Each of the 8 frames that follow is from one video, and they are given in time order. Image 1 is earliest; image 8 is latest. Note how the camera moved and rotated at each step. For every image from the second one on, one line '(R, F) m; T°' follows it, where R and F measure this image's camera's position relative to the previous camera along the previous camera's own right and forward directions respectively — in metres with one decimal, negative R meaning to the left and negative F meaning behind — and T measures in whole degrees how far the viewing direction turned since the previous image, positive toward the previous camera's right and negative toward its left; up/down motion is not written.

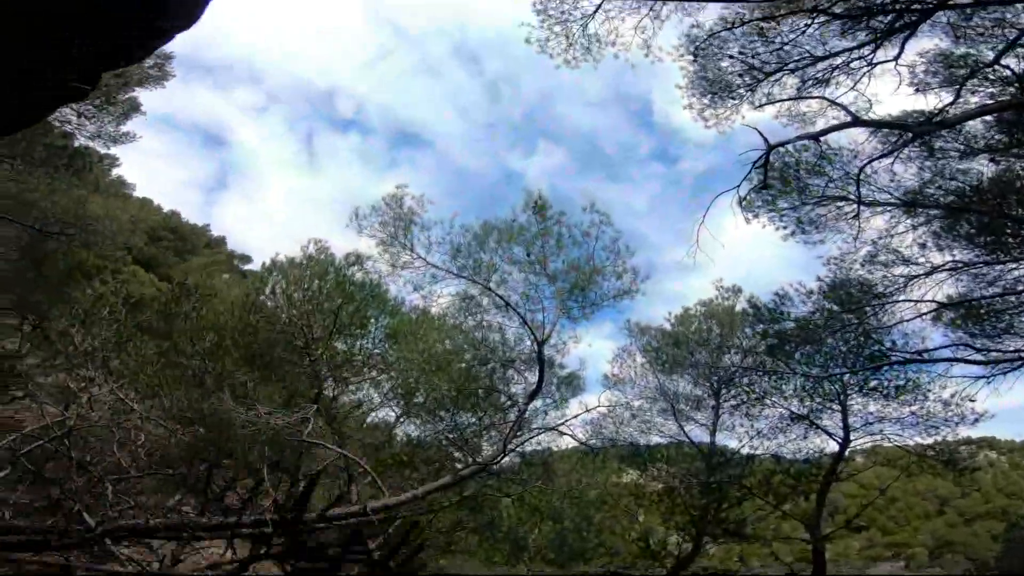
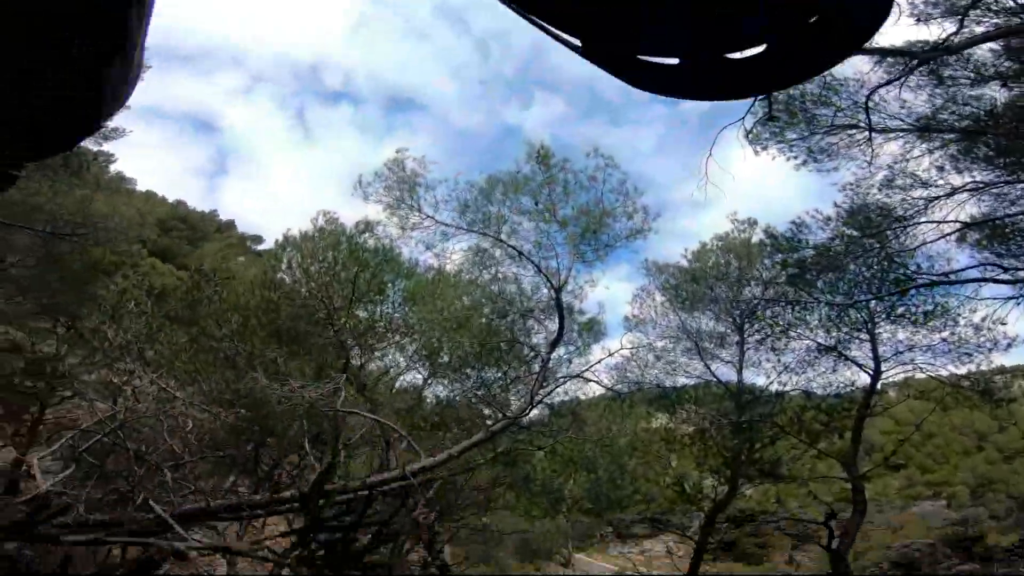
(+0.1, 0.0) m; -2°
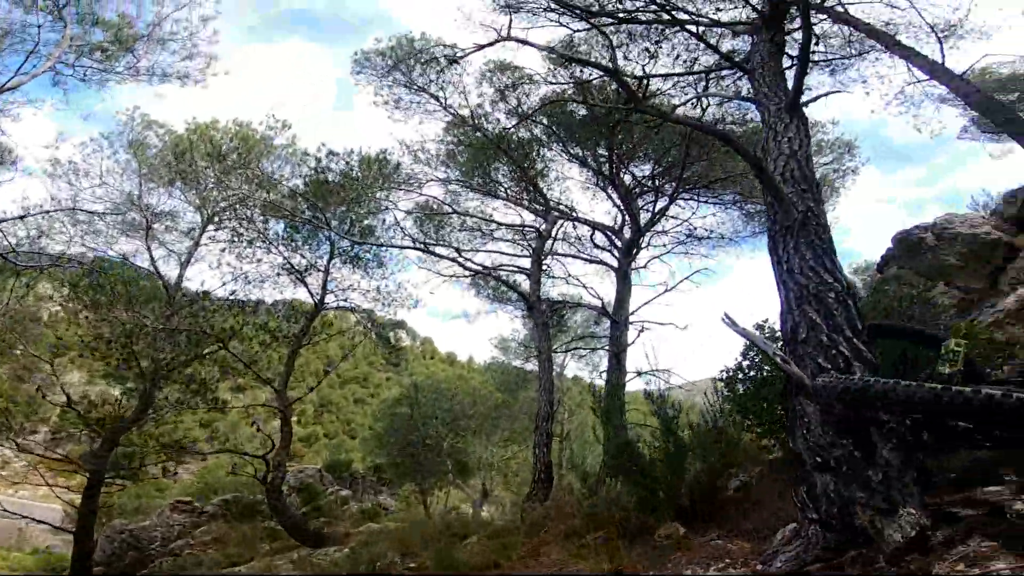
(-1.4, +1.1) m; +50°
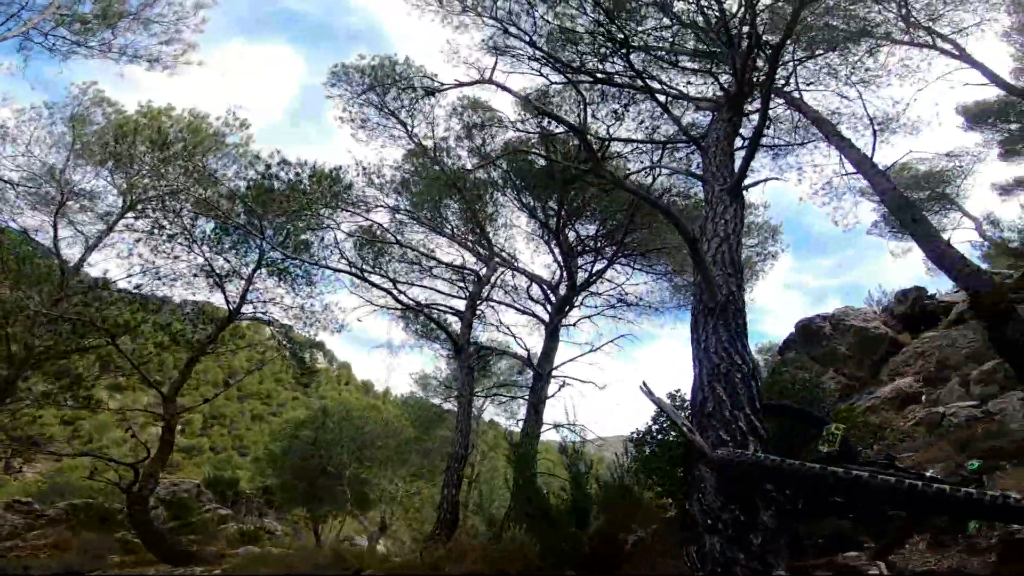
(-0.1, -0.1) m; +7°
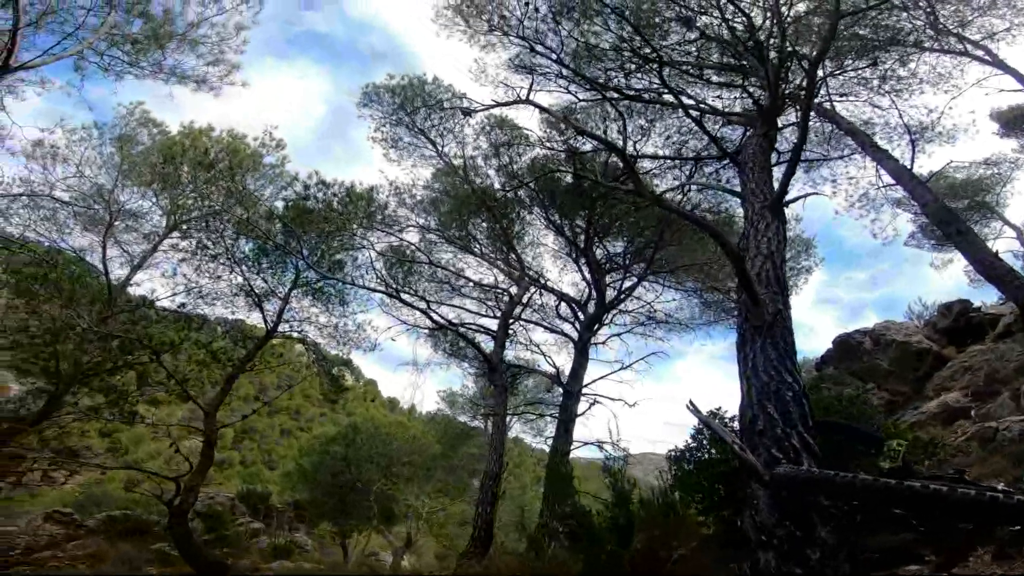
(0.0, 0.0) m; -3°
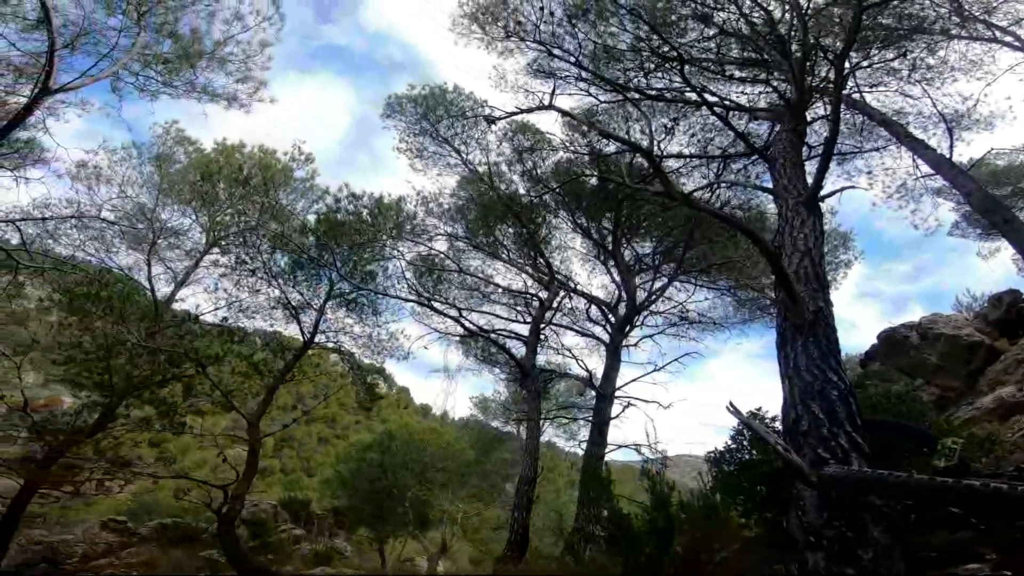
(0.0, 0.0) m; -3°
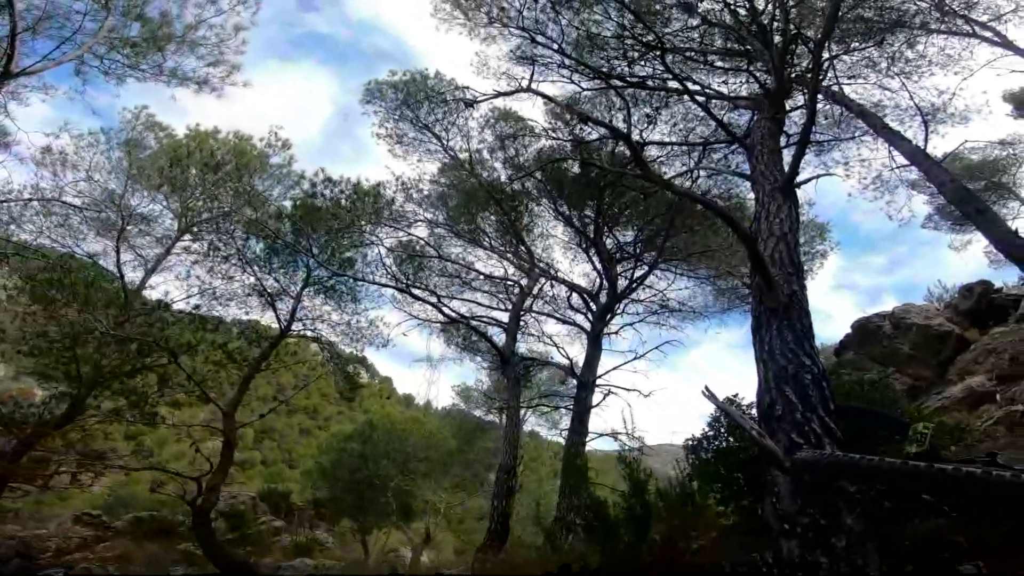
(0.0, 0.0) m; +2°
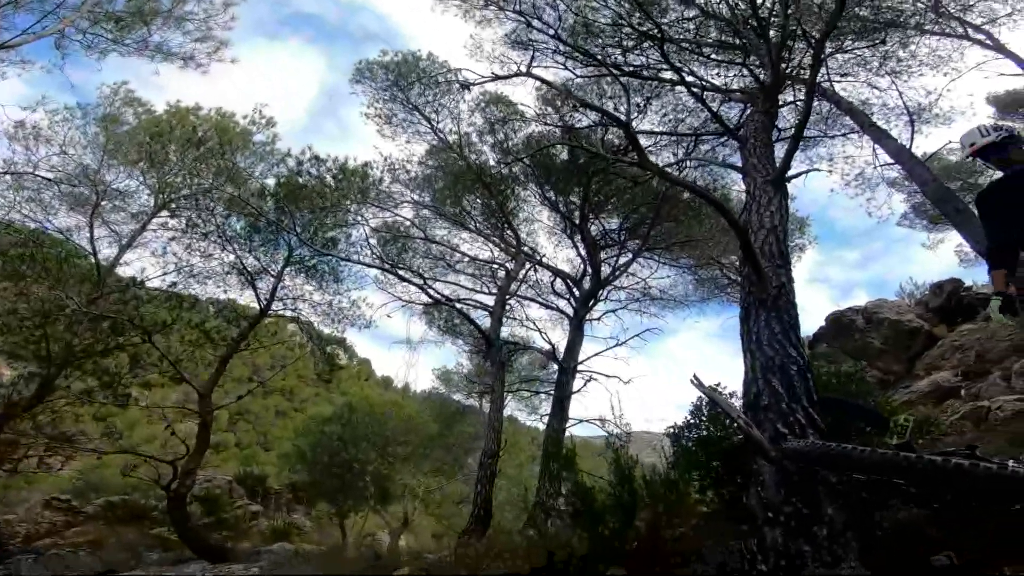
(0.0, 0.0) m; +2°
